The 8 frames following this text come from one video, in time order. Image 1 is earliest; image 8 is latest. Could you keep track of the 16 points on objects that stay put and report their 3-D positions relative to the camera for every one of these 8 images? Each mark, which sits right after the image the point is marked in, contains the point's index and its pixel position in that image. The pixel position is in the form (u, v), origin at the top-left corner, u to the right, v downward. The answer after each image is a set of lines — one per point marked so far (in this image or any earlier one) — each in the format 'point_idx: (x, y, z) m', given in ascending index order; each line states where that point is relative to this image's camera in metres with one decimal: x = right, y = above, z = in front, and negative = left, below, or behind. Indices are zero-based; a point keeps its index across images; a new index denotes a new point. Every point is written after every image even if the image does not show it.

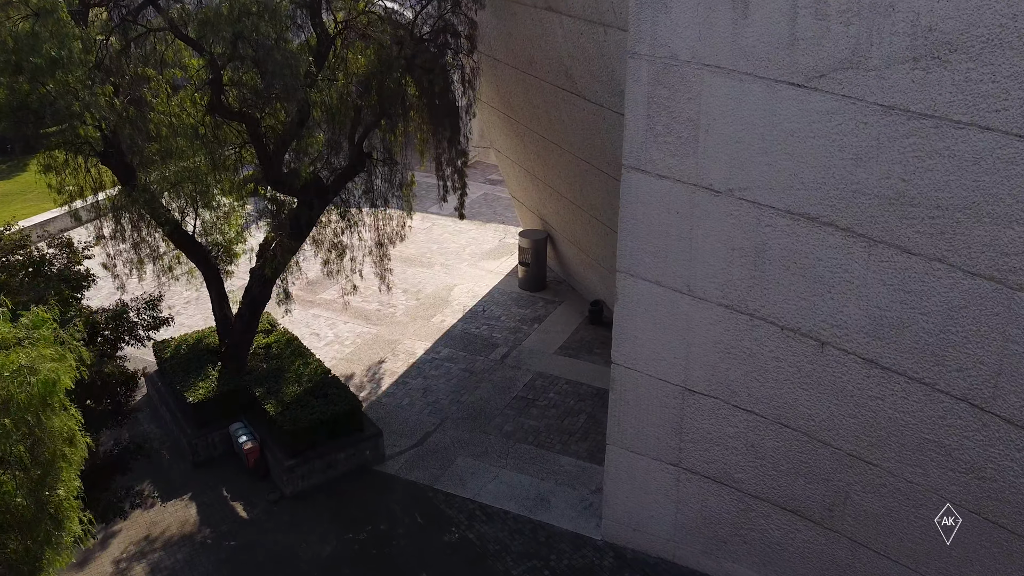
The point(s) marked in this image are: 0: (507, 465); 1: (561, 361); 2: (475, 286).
0: (-0.1, -2.5, +11.6) m
1: (+0.9, -1.3, +14.2) m
2: (-0.8, 0.0, +17.1) m
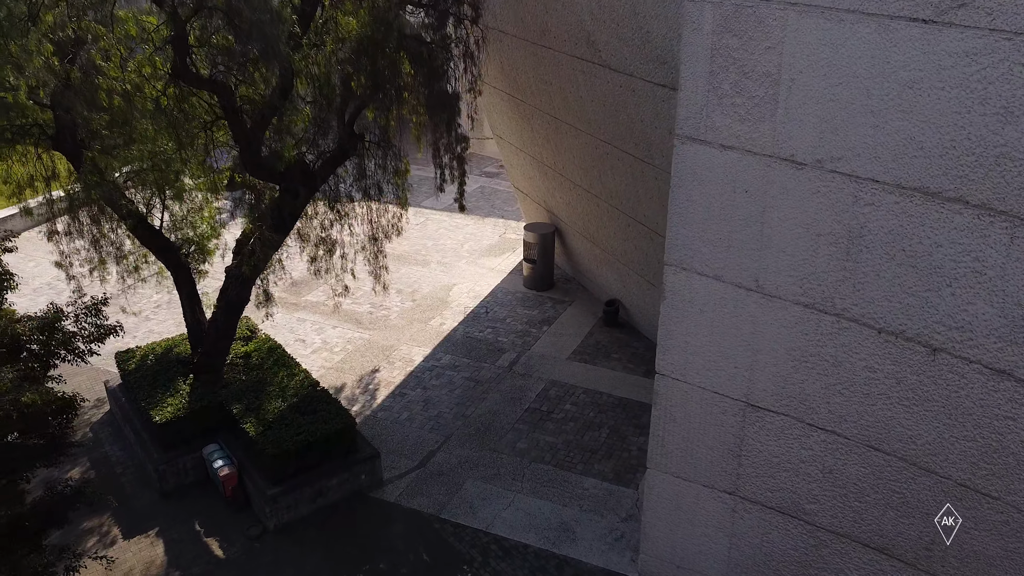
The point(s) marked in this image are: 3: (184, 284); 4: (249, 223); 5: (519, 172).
0: (+0.1, -2.5, +10.1) m
1: (+1.0, -1.3, +12.8) m
2: (-0.7, 0.0, +15.6) m
3: (-4.5, +0.1, +11.2) m
4: (-3.3, +0.8, +10.0) m
5: (+0.1, +2.2, +15.4) m
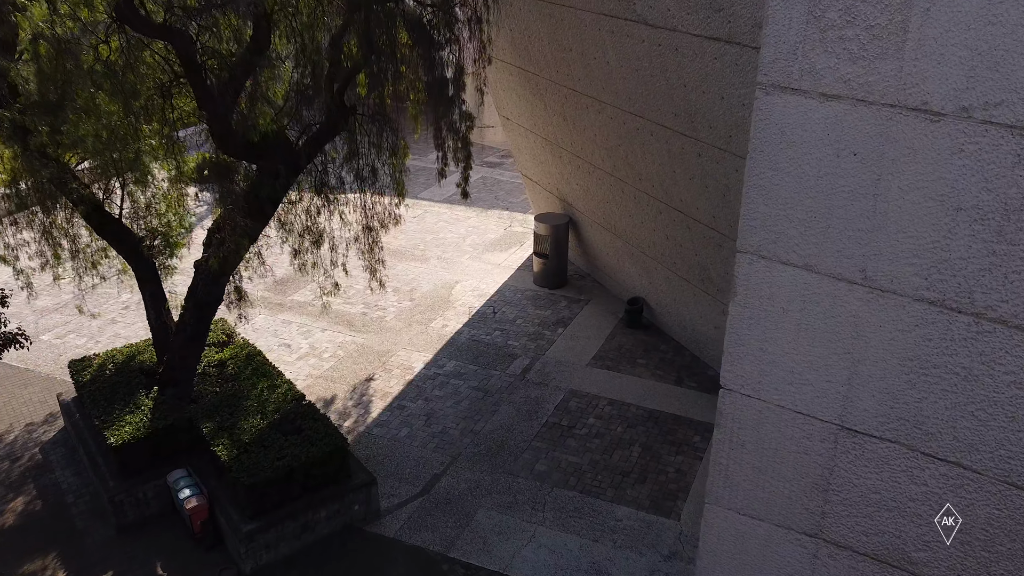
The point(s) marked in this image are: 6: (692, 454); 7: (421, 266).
0: (+0.3, -2.5, +8.6) m
1: (+1.2, -1.2, +11.3) m
2: (-0.5, +0.1, +14.1) m
3: (-4.3, +0.1, +9.6) m
4: (-3.1, +0.8, +8.5) m
5: (+0.3, +2.2, +13.9) m
6: (+2.1, -2.0, +9.6) m
7: (-1.7, +0.4, +14.7) m
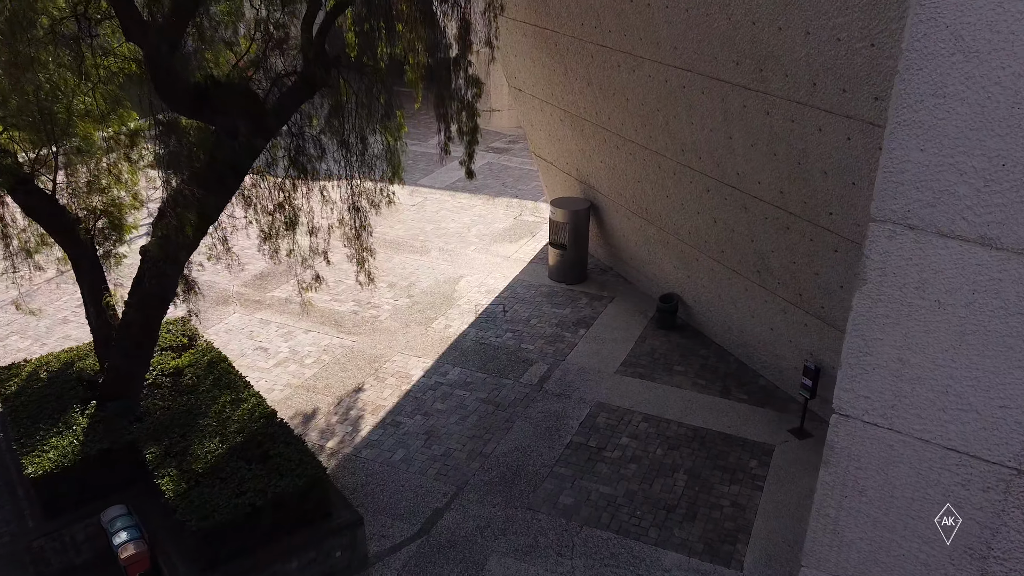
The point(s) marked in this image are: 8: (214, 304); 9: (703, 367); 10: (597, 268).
0: (+0.5, -2.4, +6.9) m
1: (+1.4, -1.1, +9.5) m
2: (-0.4, +0.2, +12.3) m
3: (-4.2, +0.2, +7.9) m
4: (-2.9, +0.9, +6.8) m
5: (+0.4, +2.3, +12.2) m
6: (+2.3, -1.9, +7.9) m
7: (-1.5, +0.5, +13.0) m
8: (-4.3, -0.2, +11.5) m
9: (+2.3, -1.0, +9.9) m
10: (+1.3, +0.3, +12.6) m
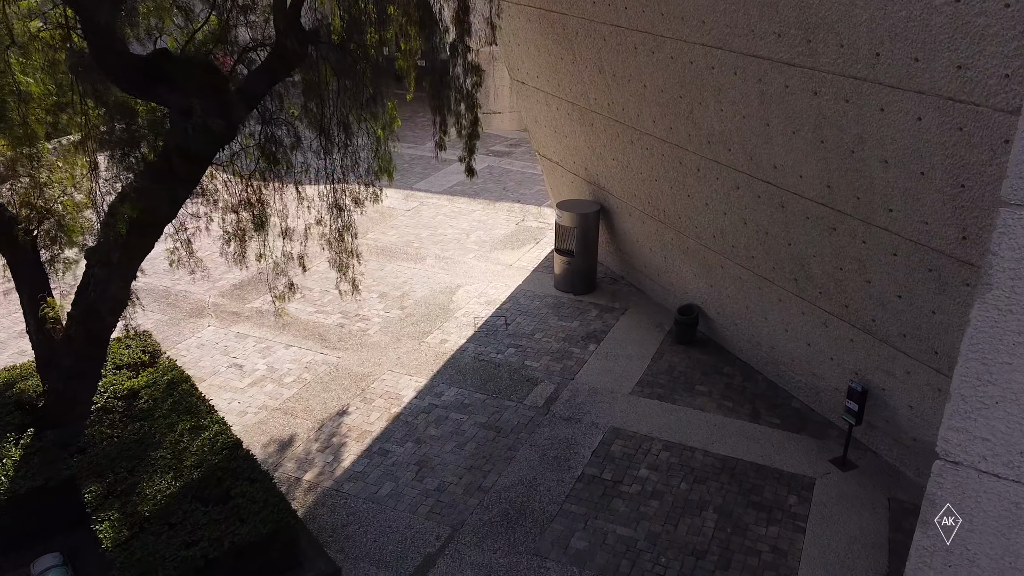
0: (+0.6, -2.5, +5.8) m
1: (+1.4, -1.2, +8.5) m
2: (-0.3, 0.0, +11.3) m
3: (-4.1, +0.1, +6.8) m
4: (-2.9, +0.8, +5.7) m
5: (+0.5, +2.2, +11.2) m
6: (+2.3, -2.0, +6.8) m
7: (-1.5, +0.3, +11.9) m
8: (-4.2, -0.4, +10.5) m
9: (+2.4, -1.1, +8.8) m
10: (+1.4, +0.2, +11.6) m
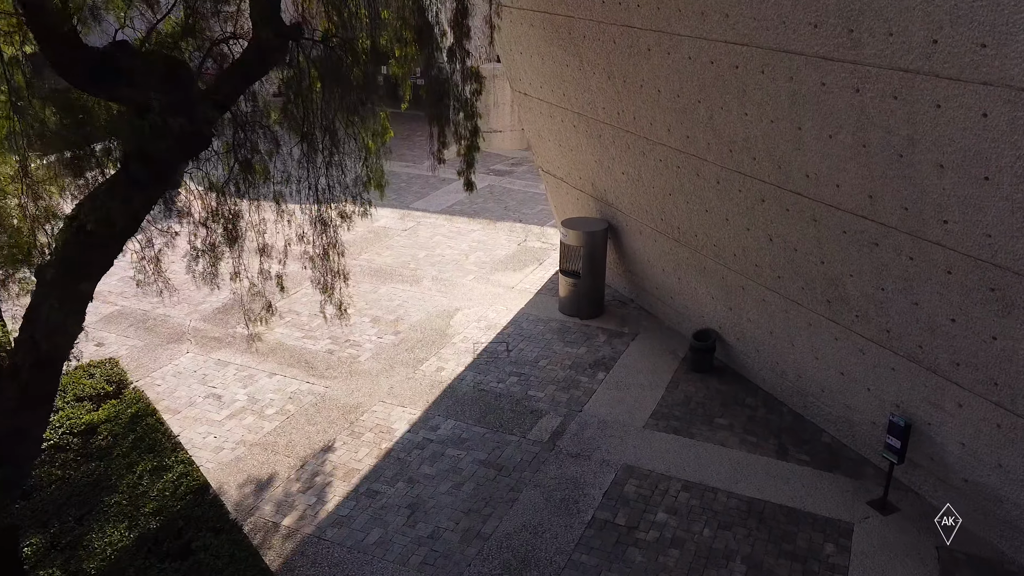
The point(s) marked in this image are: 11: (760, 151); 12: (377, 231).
0: (+0.6, -2.6, +5.0) m
1: (+1.4, -1.5, +7.7) m
2: (-0.3, -0.3, +10.6) m
3: (-4.1, -0.1, +6.1) m
4: (-2.8, +0.7, +5.1) m
5: (+0.5, +1.8, +10.5) m
6: (+2.4, -2.2, +6.0) m
7: (-1.4, 0.0, +11.2) m
8: (-4.2, -0.7, +9.8) m
9: (+2.4, -1.3, +8.1) m
10: (+1.4, -0.2, +10.9) m
11: (+2.0, +1.1, +6.6) m
12: (-2.3, +1.0, +13.4) m
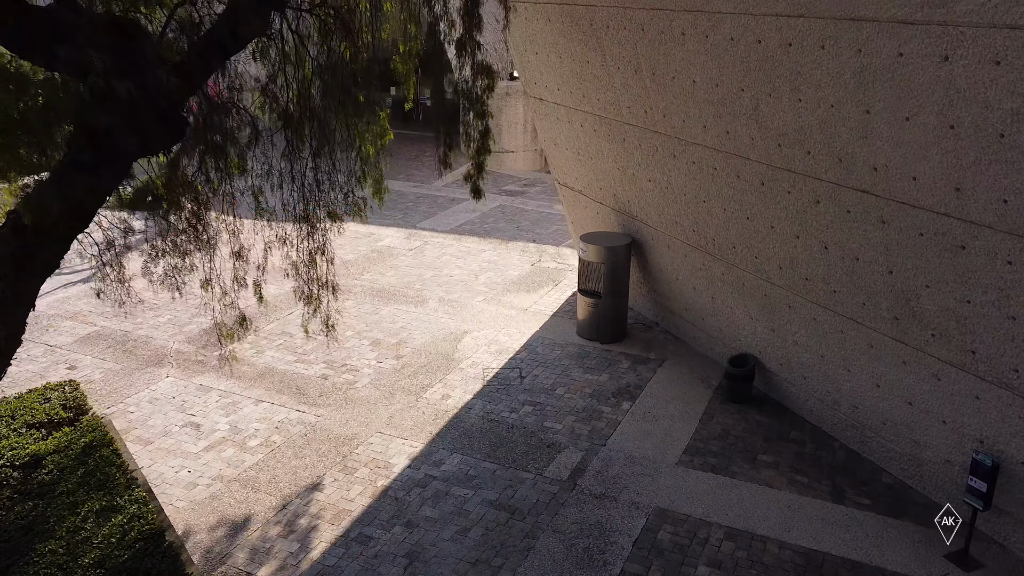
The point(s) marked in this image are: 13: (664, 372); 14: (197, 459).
0: (+0.7, -2.6, +4.0) m
1: (+1.5, -1.6, +6.7) m
2: (-0.1, -0.6, +9.6) m
3: (-4.0, -0.1, +5.3) m
4: (-2.7, +0.7, +4.2) m
5: (+0.7, +1.6, +9.7) m
6: (+2.5, -2.2, +5.0) m
7: (-1.3, -0.3, +10.3) m
8: (-4.1, -0.9, +8.9) m
9: (+2.5, -1.5, +7.1) m
10: (+1.6, -0.4, +9.9) m
11: (+2.1, +1.0, +5.7) m
12: (-2.1, +0.6, +12.6) m
13: (+1.6, -0.9, +8.6) m
14: (-2.8, -1.5, +7.2) m
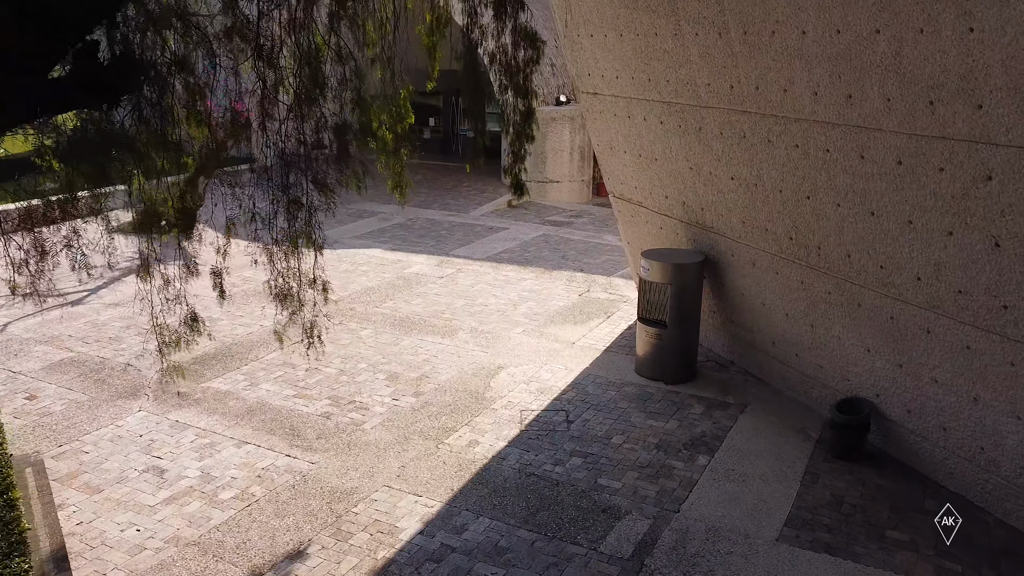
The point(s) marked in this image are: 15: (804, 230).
0: (+0.8, -2.5, +2.2) m
1: (+1.8, -1.7, +4.9) m
2: (+0.3, -0.8, +8.0) m
3: (-3.8, 0.0, +3.9) m
4: (-2.5, +0.9, +2.8) m
5: (+1.2, +1.3, +8.1) m
6: (+2.6, -2.2, +3.1) m
7: (-0.8, -0.6, +8.8) m
8: (-3.7, -1.0, +7.4) m
9: (+2.8, -1.6, +5.2) m
10: (+2.0, -0.7, +8.2) m
11: (+2.4, +1.0, +4.0) m
12: (-1.4, +0.1, +11.1) m
13: (+2.0, -1.1, +6.9) m
14: (-2.5, -1.6, +5.6) m
15: (+2.2, +0.4, +6.0) m
